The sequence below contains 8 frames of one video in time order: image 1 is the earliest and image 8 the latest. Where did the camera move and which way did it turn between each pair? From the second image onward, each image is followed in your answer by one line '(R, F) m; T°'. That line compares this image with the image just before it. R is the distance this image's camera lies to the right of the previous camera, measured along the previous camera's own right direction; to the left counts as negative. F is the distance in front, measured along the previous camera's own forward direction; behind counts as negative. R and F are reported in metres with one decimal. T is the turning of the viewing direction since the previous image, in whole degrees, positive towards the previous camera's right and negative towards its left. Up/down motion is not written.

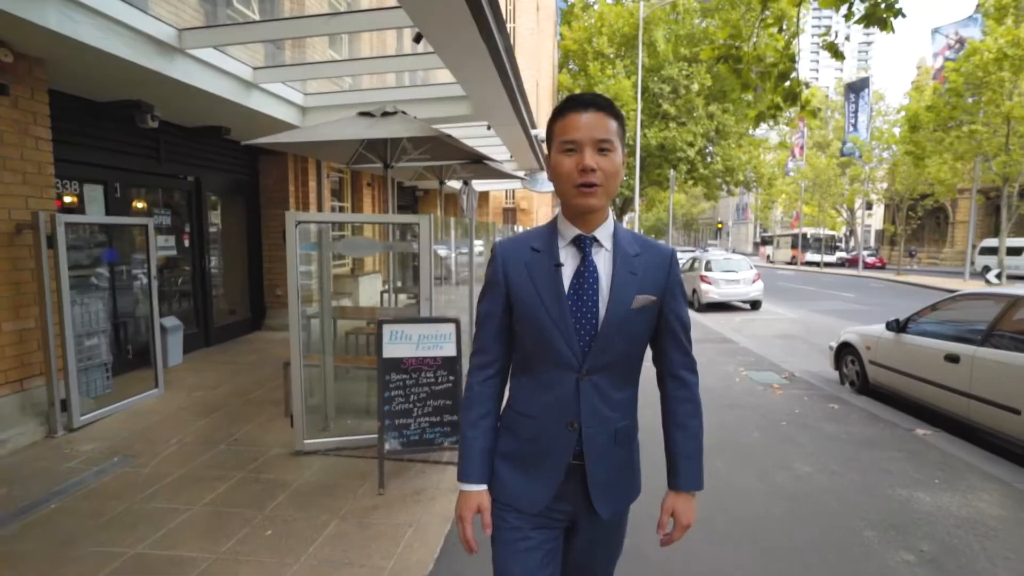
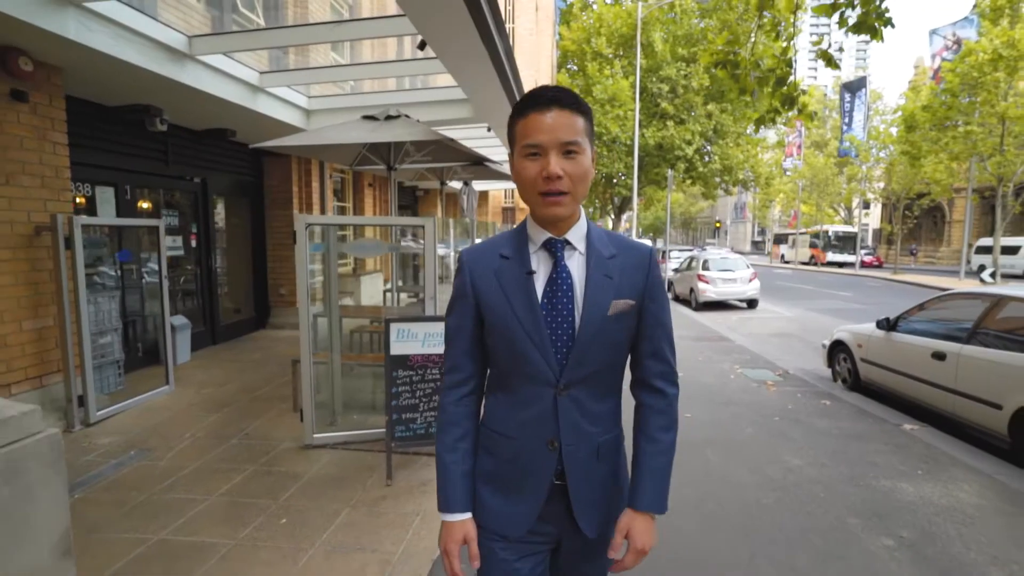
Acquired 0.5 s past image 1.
(0.0, -0.2) m; 0°
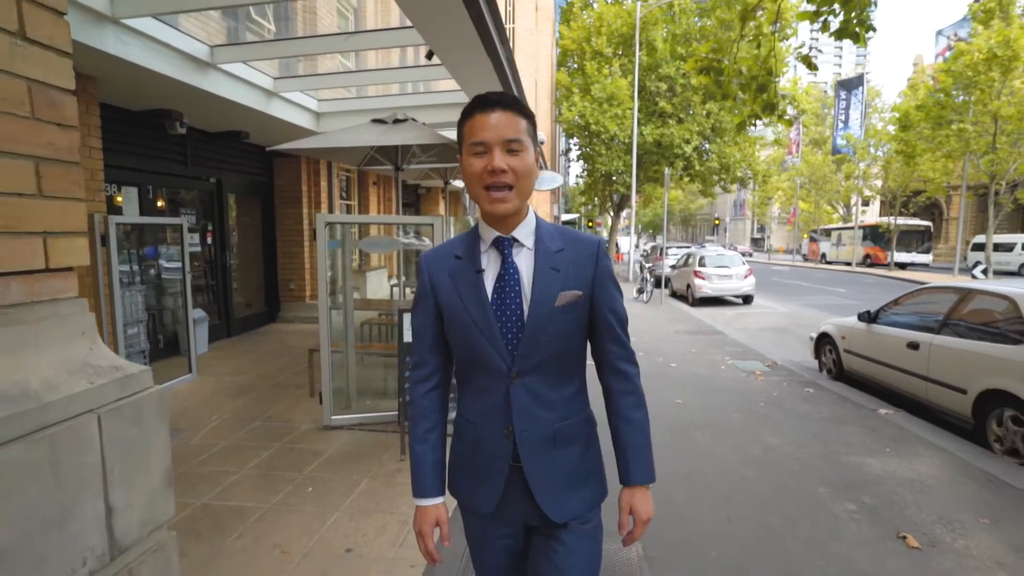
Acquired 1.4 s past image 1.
(0.0, -0.4) m; 0°
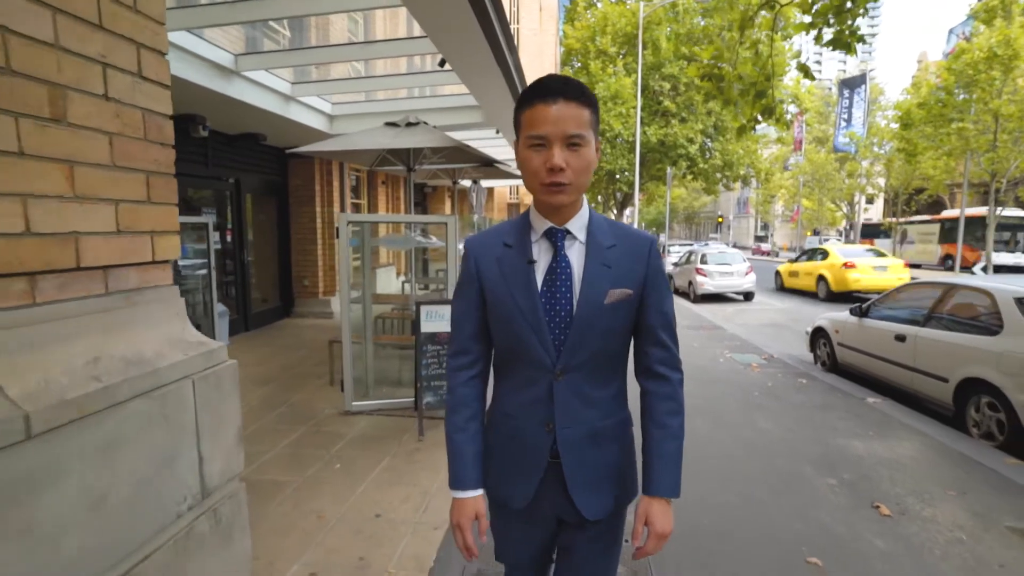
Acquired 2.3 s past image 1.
(0.0, -0.4) m; 0°
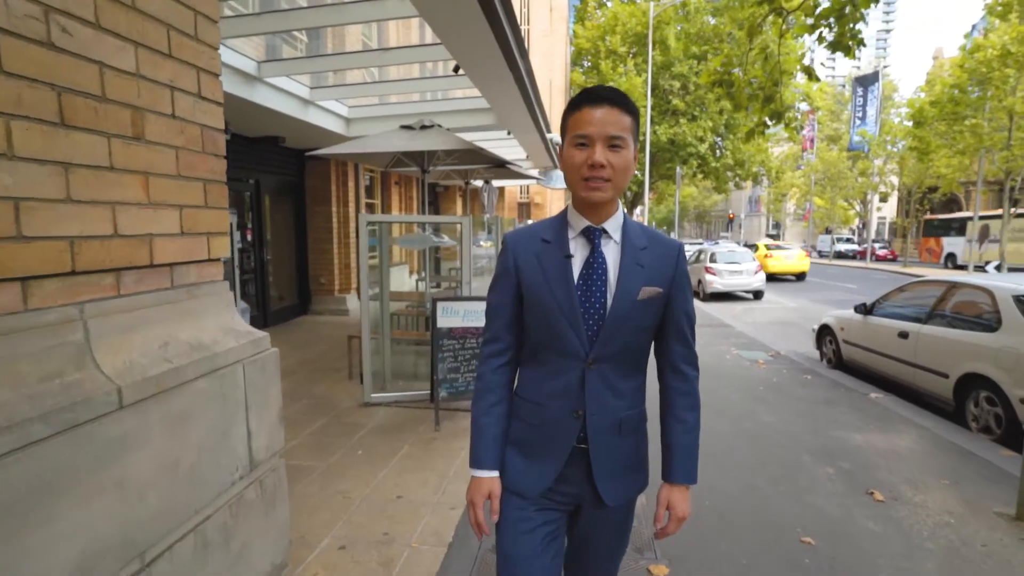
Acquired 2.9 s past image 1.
(0.0, -0.2) m; -1°
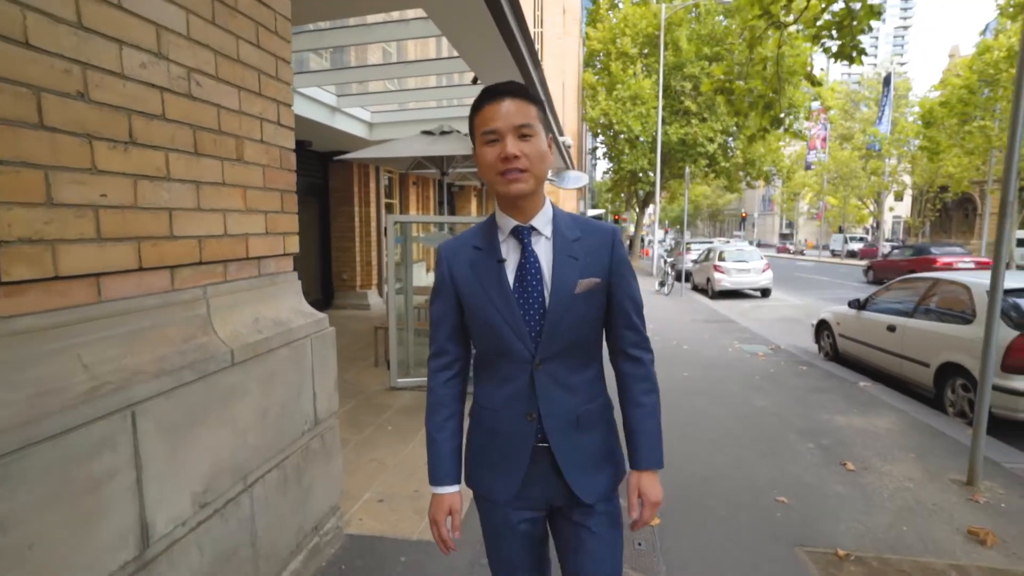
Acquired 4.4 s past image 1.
(0.0, -0.5) m; -1°
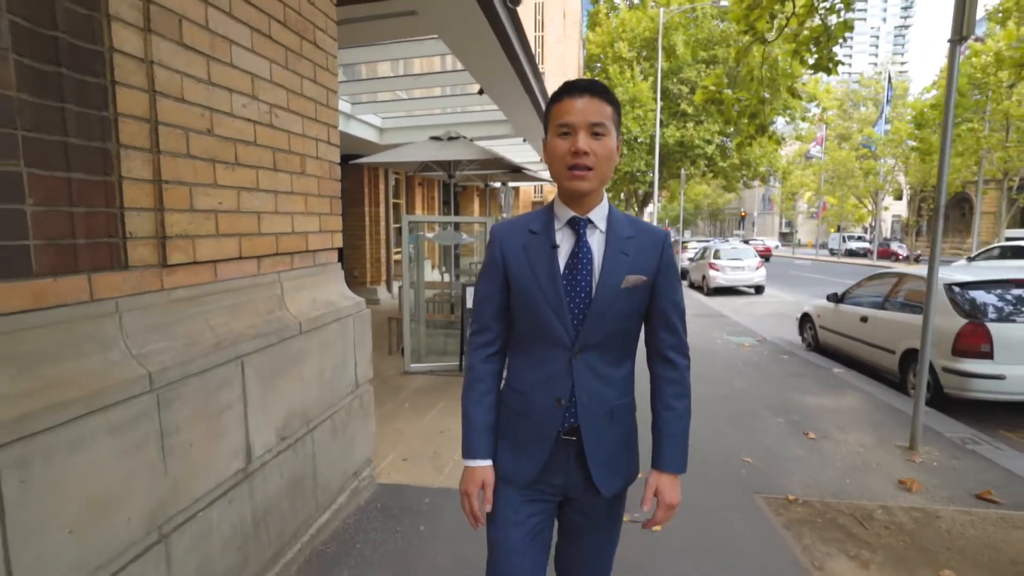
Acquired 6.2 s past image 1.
(0.0, -0.6) m; 0°
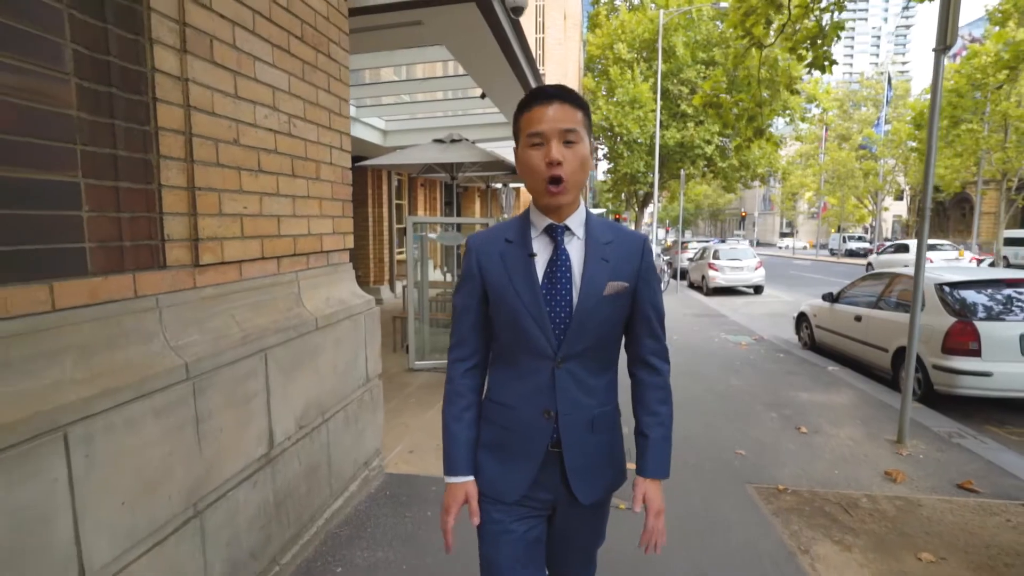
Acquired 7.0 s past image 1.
(0.0, -0.2) m; 0°
